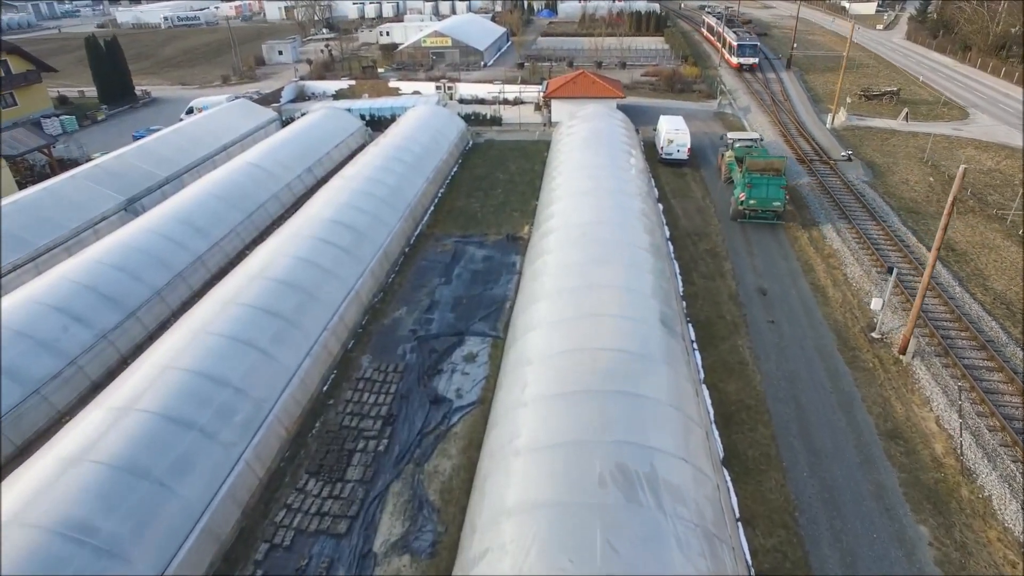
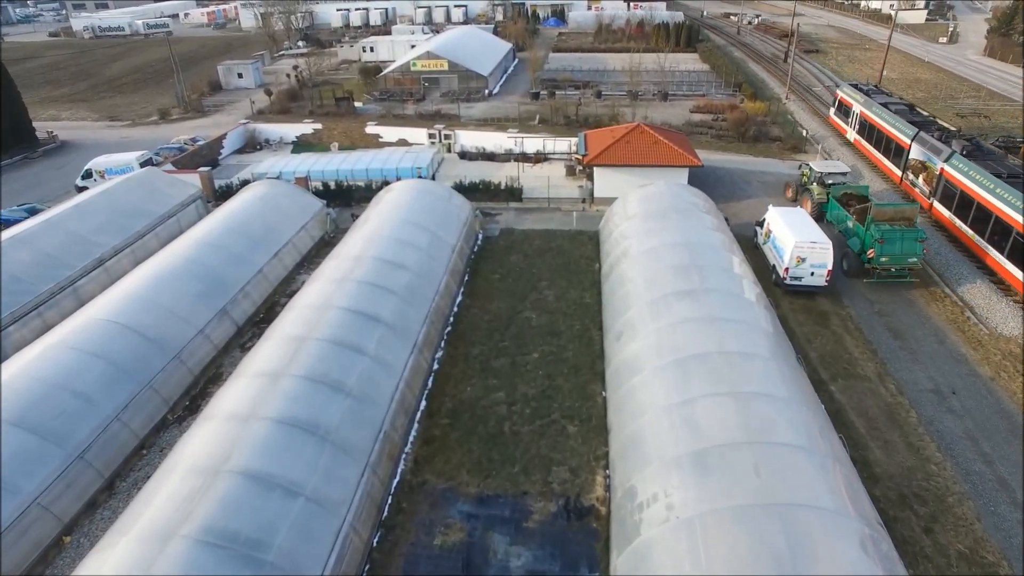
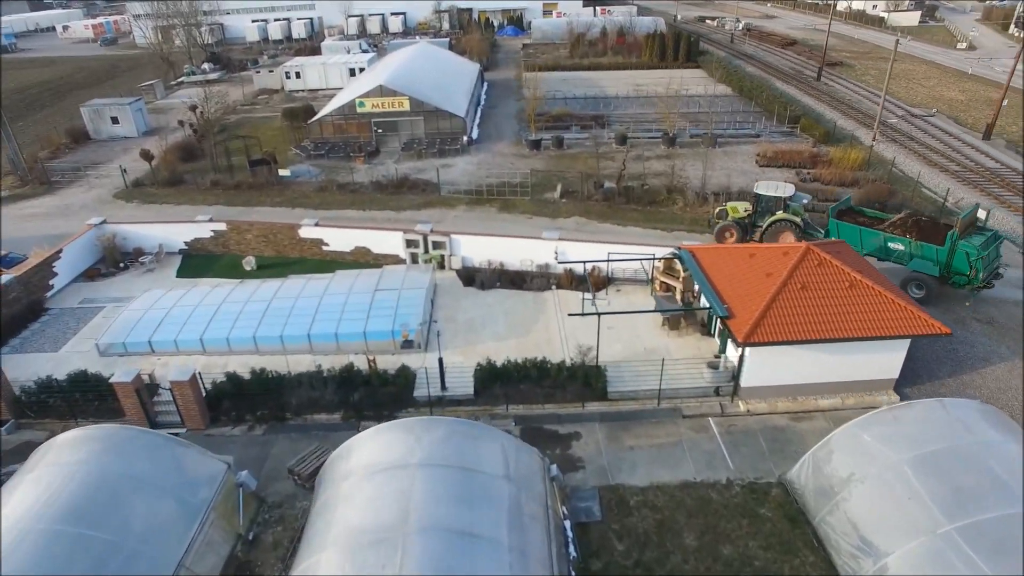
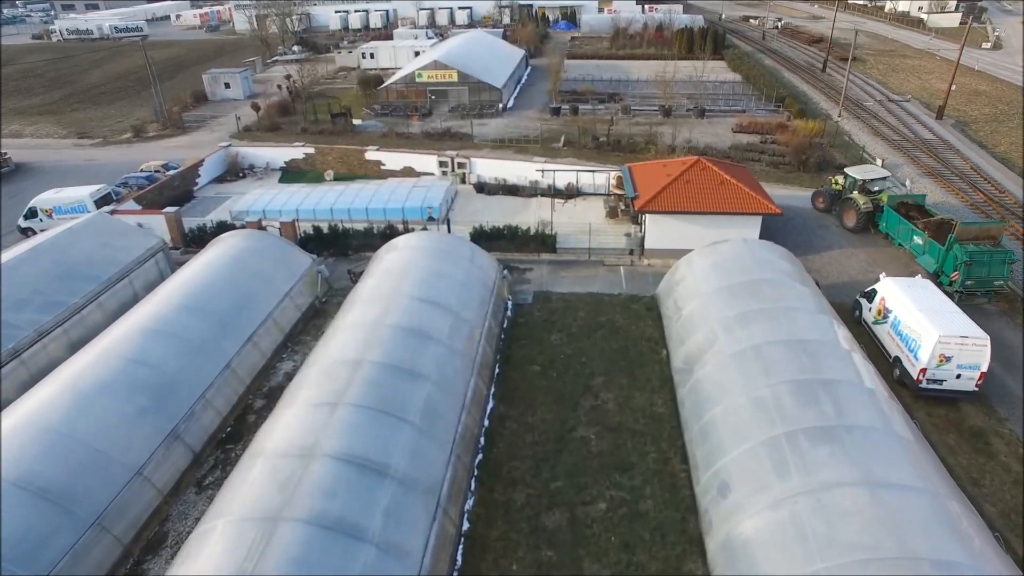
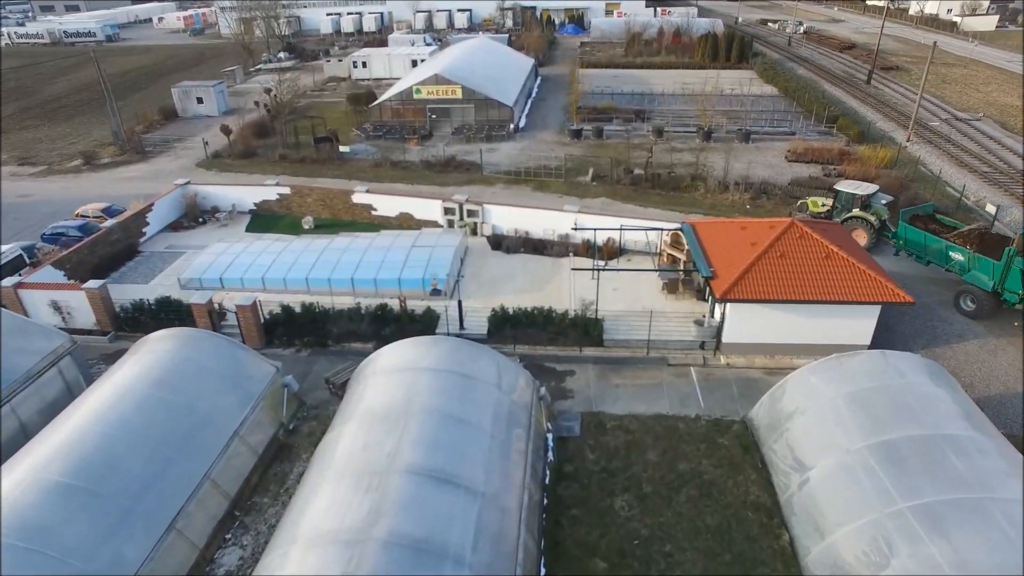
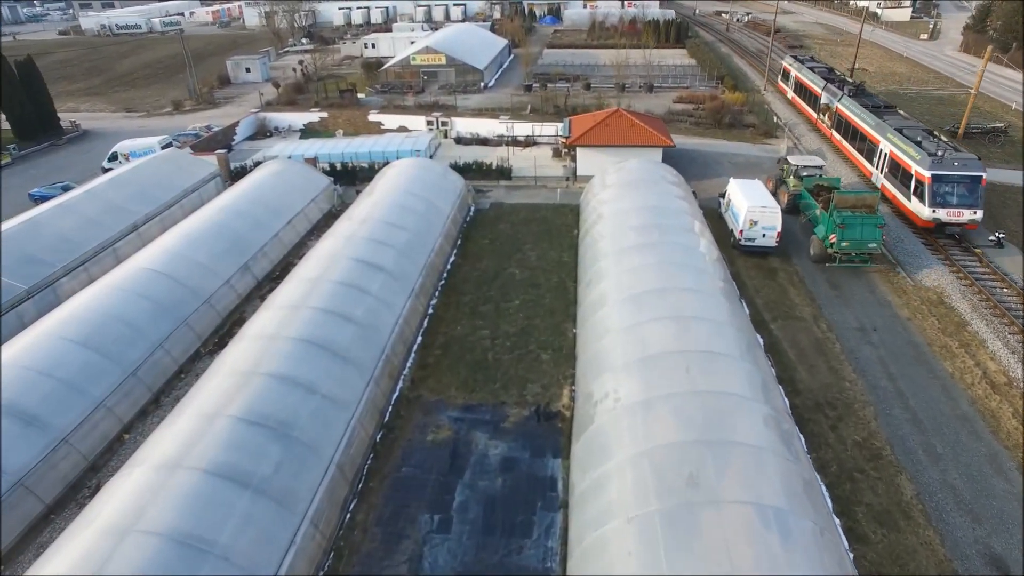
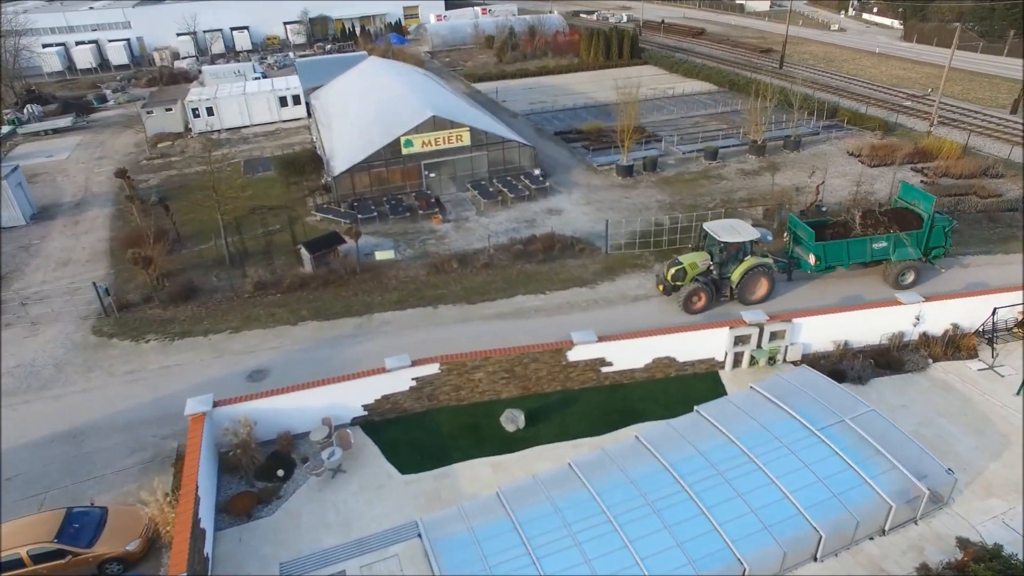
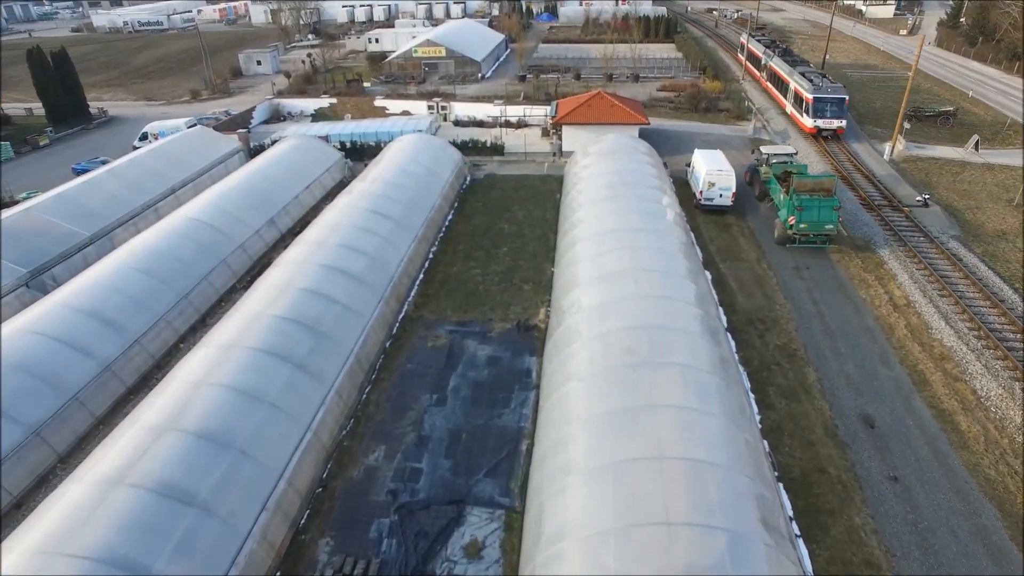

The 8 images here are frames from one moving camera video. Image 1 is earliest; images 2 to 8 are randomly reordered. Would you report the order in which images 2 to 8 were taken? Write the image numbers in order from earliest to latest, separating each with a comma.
8, 6, 2, 4, 5, 3, 7
